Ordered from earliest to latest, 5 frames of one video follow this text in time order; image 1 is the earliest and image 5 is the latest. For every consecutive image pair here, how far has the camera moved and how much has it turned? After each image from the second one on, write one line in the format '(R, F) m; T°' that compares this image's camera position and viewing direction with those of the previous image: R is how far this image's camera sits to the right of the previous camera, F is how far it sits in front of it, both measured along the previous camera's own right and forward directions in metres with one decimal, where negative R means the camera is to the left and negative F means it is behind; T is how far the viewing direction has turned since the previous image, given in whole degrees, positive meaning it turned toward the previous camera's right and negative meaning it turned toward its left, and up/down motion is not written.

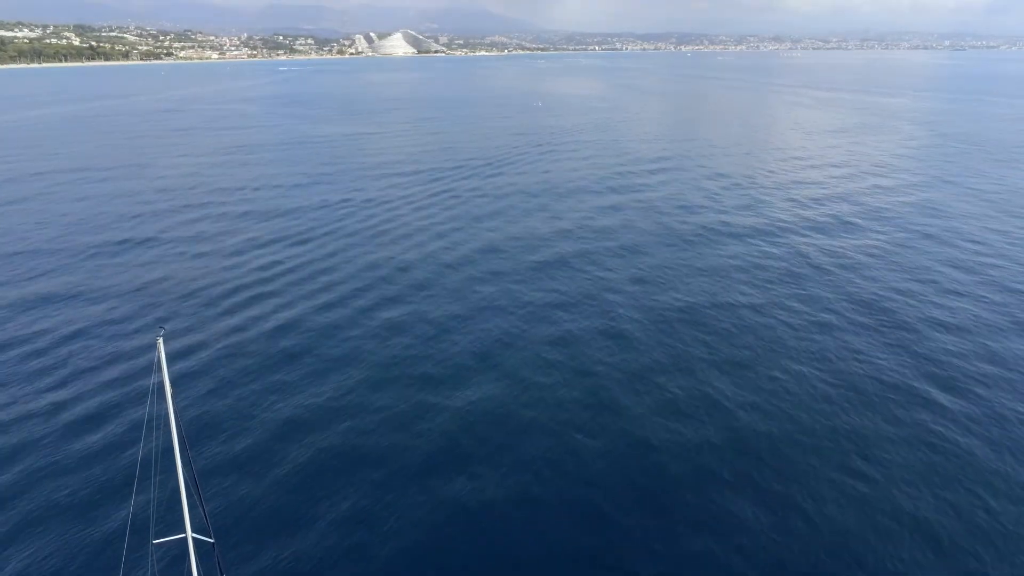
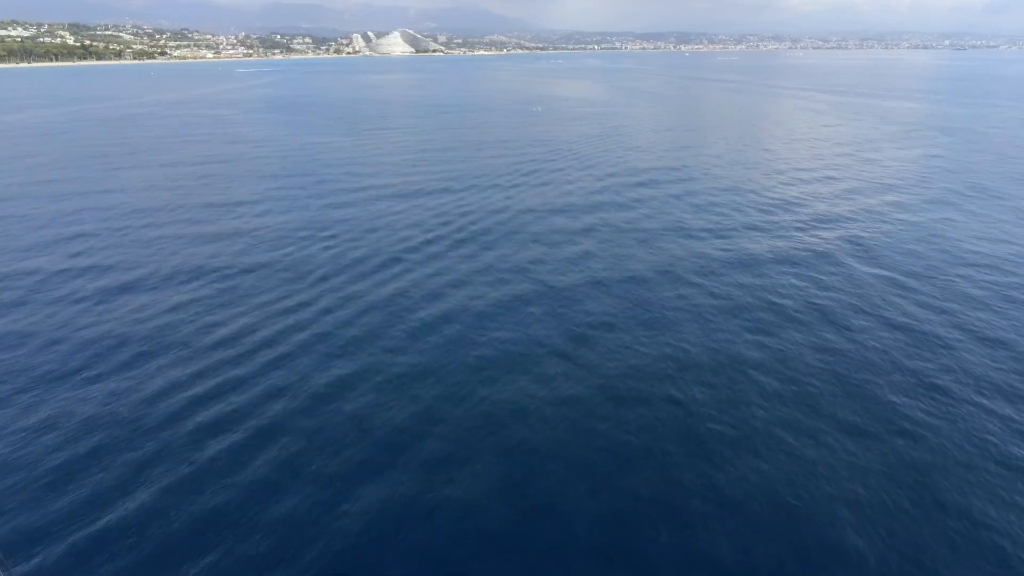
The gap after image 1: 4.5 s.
(-0.1, +7.2) m; 0°
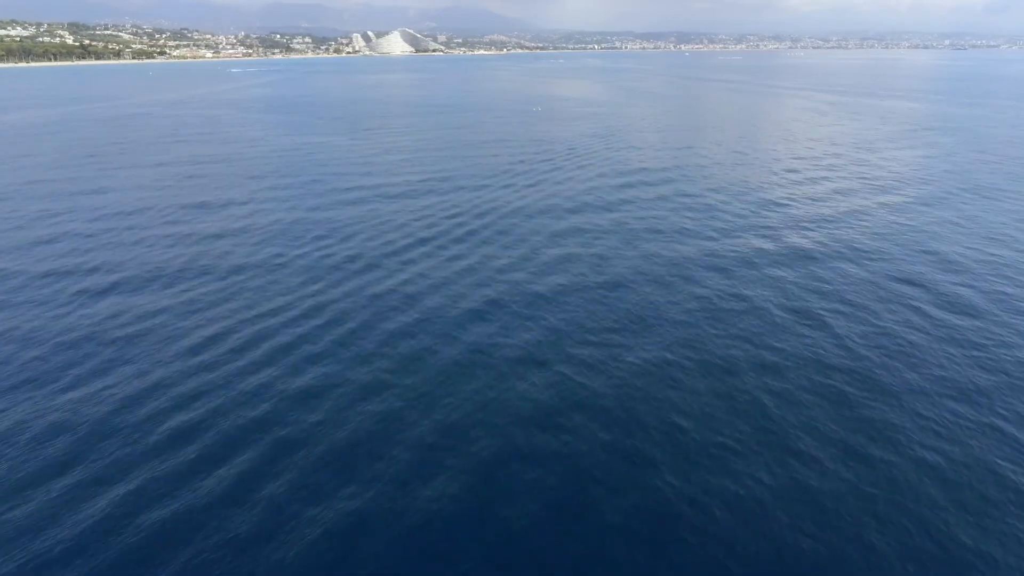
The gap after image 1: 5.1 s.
(+0.3, +5.8) m; 0°
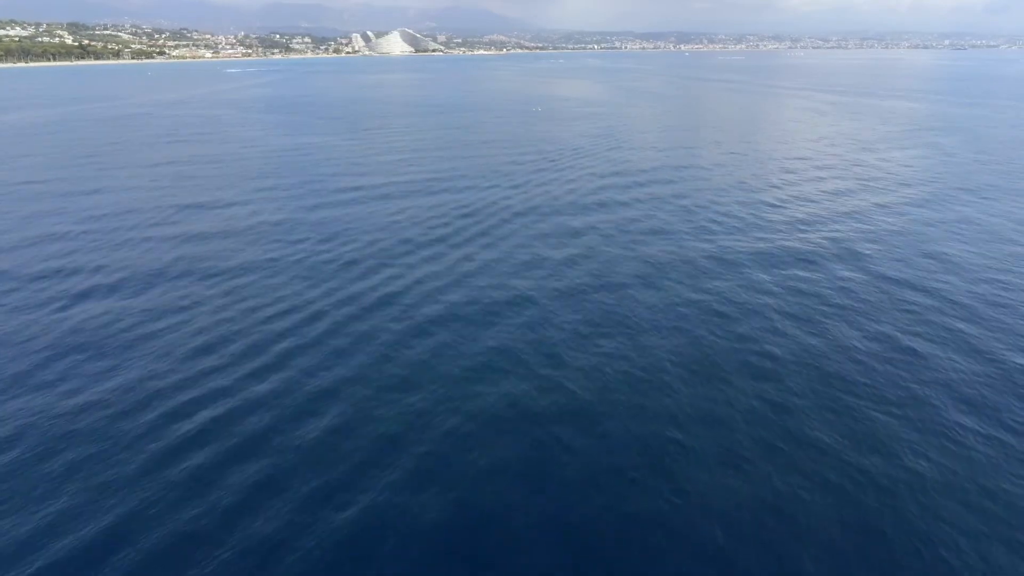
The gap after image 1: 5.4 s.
(-4.2, +2.2) m; 0°
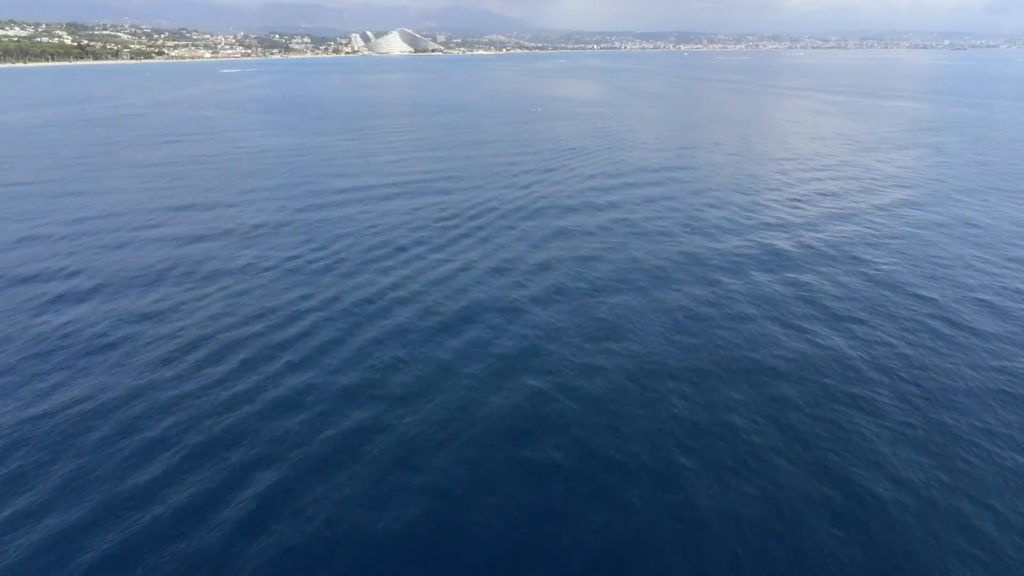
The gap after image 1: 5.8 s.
(+6.3, +2.2) m; 0°
